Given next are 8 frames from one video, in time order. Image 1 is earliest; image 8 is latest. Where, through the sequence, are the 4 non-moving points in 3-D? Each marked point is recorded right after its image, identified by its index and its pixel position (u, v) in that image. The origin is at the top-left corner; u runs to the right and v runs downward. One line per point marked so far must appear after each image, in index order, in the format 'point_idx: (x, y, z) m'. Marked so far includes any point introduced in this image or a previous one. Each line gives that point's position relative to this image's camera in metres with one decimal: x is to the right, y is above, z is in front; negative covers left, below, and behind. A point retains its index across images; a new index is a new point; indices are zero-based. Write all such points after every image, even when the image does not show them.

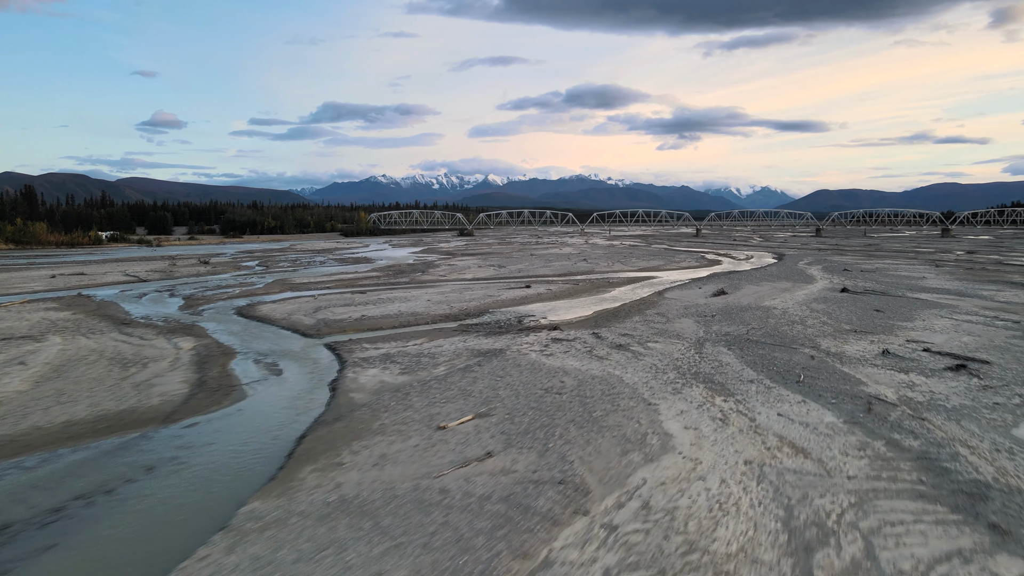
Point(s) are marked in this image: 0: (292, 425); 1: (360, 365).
0: (-1.7, -1.1, +5.7) m
1: (-1.7, -0.8, +8.1) m
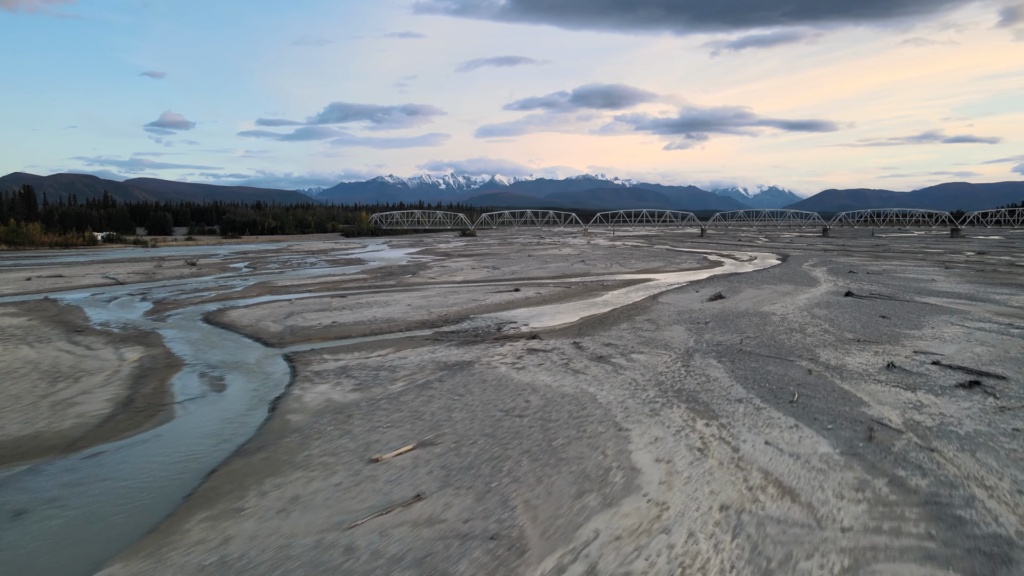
0: (-2.1, -1.1, +5.0) m
1: (-2.0, -0.9, +7.4) m
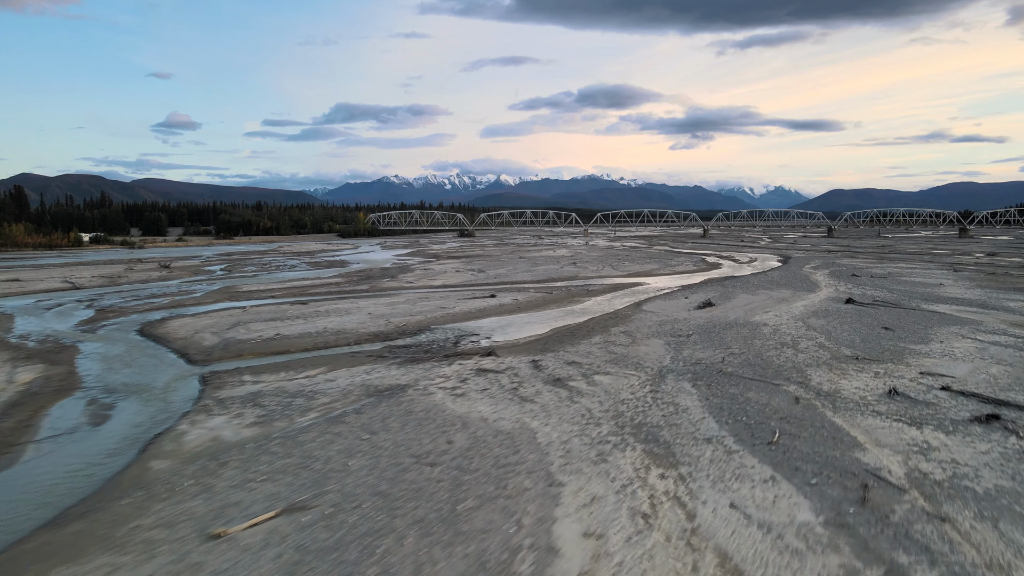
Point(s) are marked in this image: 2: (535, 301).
0: (-2.7, -1.3, +3.9) m
1: (-2.6, -1.0, +6.3) m
2: (+0.4, -0.3, +15.0) m
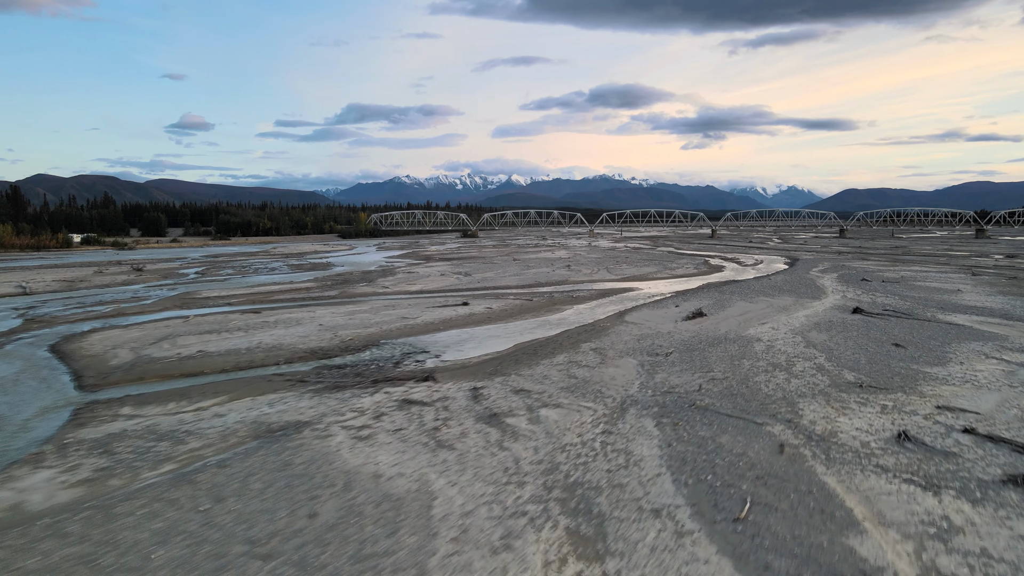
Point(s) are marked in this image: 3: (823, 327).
0: (-3.3, -1.4, +2.7) m
1: (-3.2, -1.2, +5.1) m
2: (-0.1, -0.4, +13.7) m
3: (+4.6, -0.6, +11.0) m
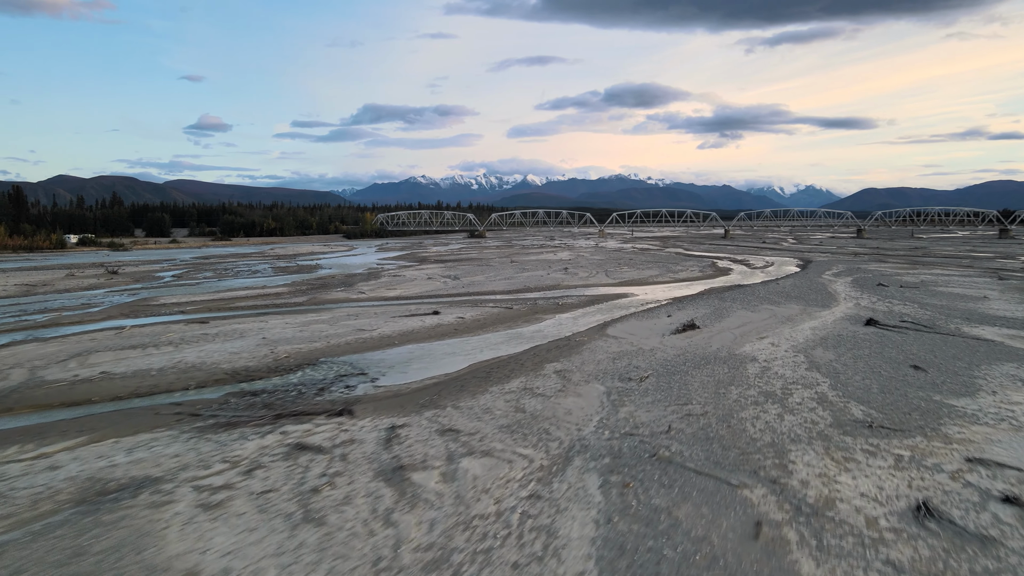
0: (-4.0, -1.5, +1.5) m
1: (-3.8, -1.3, +3.9) m
2: (-0.5, -0.5, +12.4) m
3: (+4.2, -0.7, +9.7) m
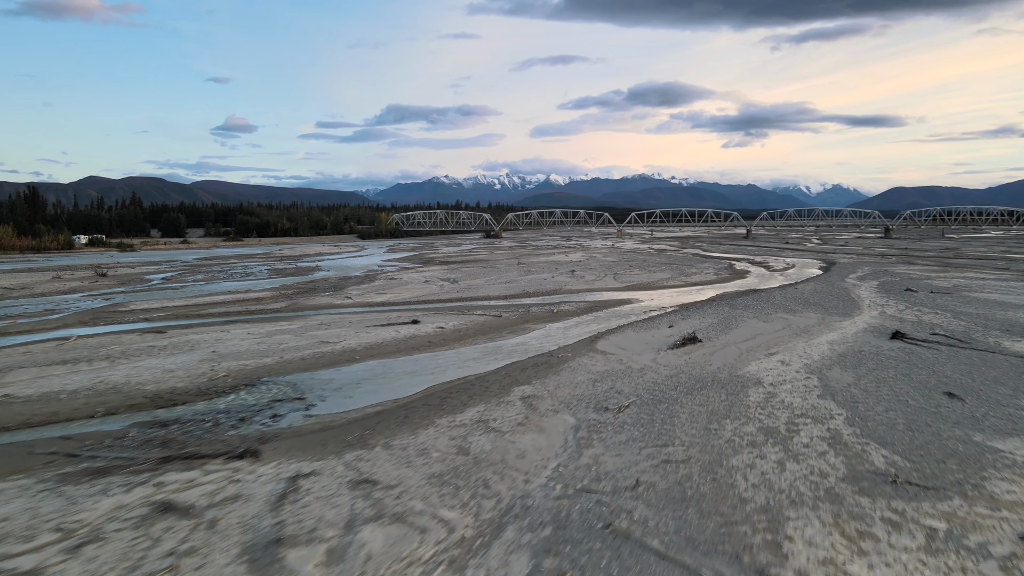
0: (-4.5, -1.6, +0.5) m
1: (-4.3, -1.4, +2.9) m
2: (-0.7, -0.6, +11.3) m
3: (+3.8, -0.8, +8.4) m
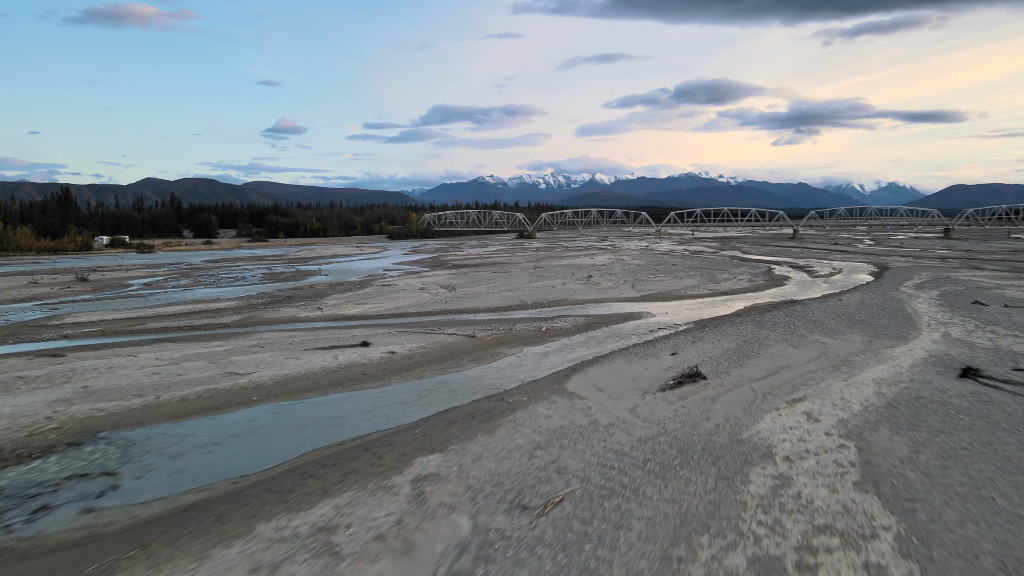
0: (-5.6, -1.8, -1.3) m
1: (-5.2, -1.6, +1.1) m
2: (-1.1, -0.8, +9.3) m
3: (+3.2, -1.0, +6.1) m
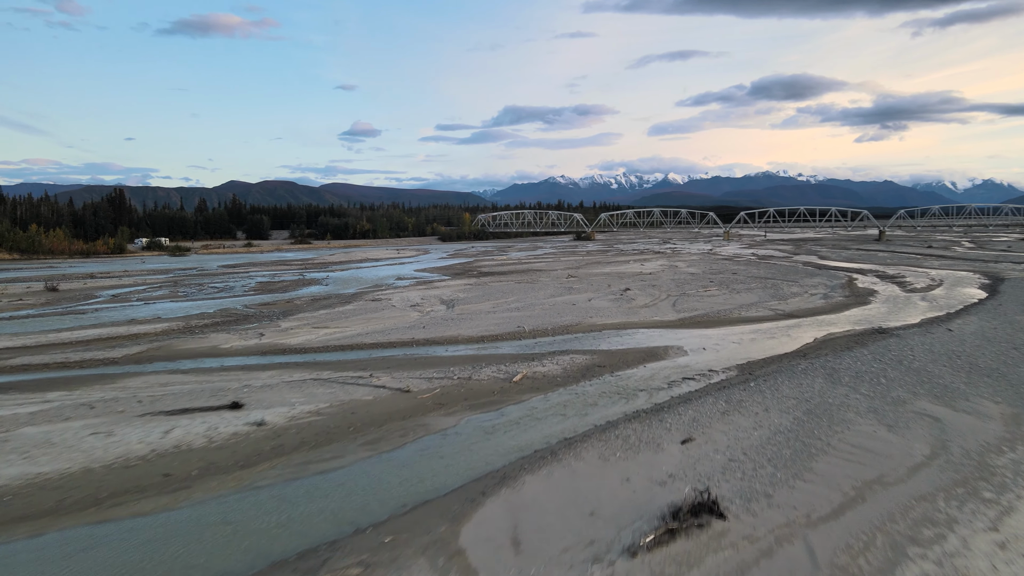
0: (-7.2, -2.1, -4.0) m
1: (-6.6, -1.9, -1.6) m
2: (-1.7, -1.2, +6.2) m
3: (+2.3, -1.4, +2.6) m
